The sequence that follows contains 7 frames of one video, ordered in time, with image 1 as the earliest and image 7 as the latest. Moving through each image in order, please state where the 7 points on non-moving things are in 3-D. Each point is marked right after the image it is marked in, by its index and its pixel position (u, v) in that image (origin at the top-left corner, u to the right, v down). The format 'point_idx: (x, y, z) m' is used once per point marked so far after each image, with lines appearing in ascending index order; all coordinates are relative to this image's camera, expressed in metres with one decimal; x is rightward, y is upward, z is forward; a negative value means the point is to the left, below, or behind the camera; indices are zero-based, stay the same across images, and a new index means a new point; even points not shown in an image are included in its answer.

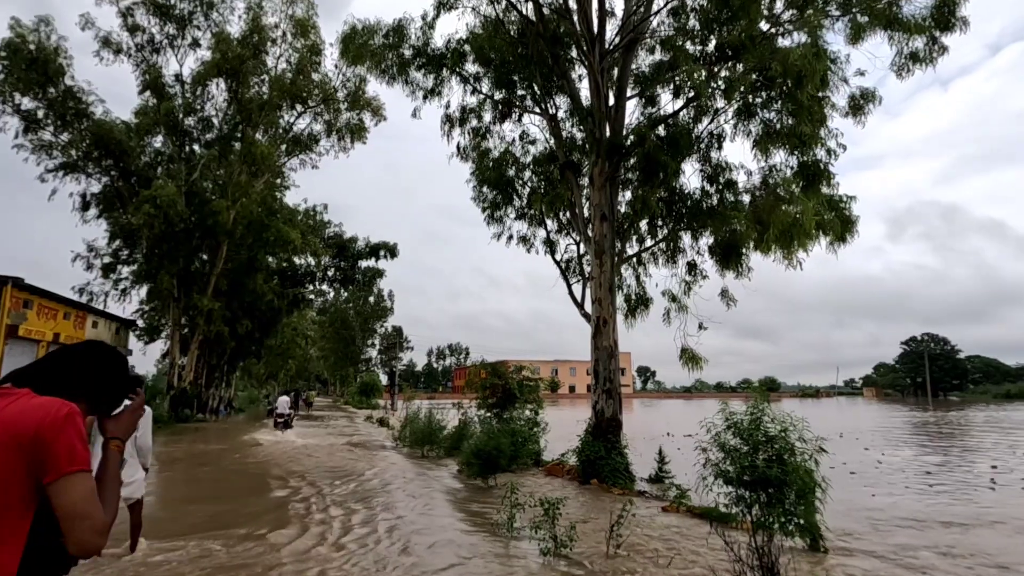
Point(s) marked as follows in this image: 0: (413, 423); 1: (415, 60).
0: (-3.5, -4.7, +18.8) m
1: (-2.3, +5.5, +12.9) m
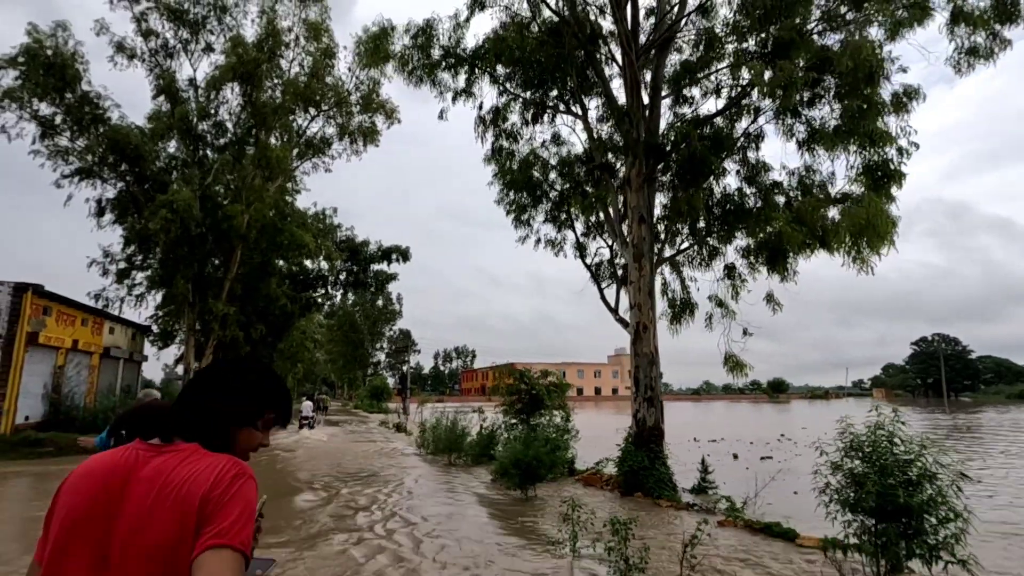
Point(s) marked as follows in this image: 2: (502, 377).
0: (-2.7, -4.9, +18.5) m
1: (-1.6, +5.4, +12.6) m
2: (-0.3, -2.7, +16.0) m
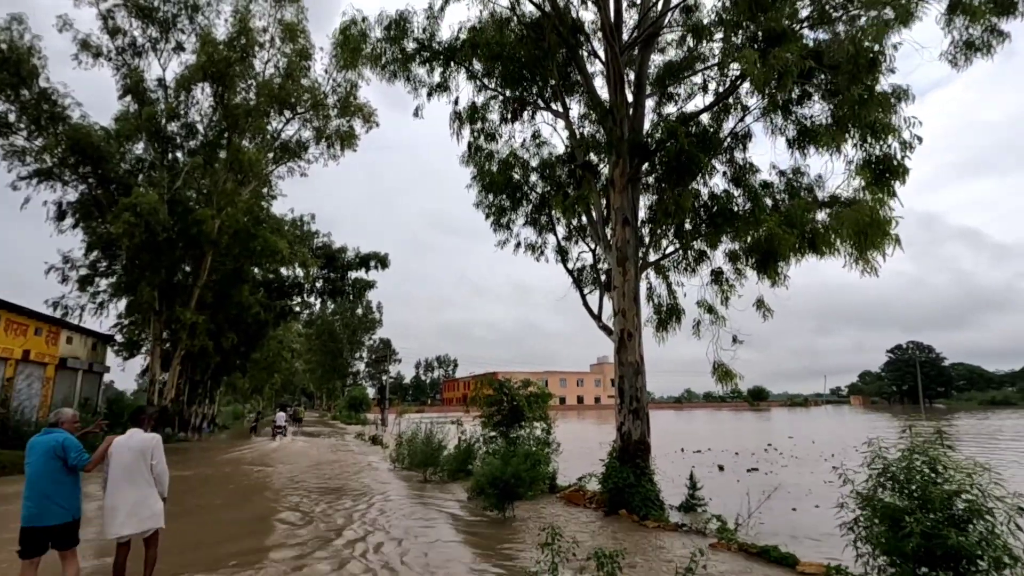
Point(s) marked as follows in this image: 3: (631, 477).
0: (-3.3, -5.1, +17.7) m
1: (-2.1, +5.2, +12.0) m
2: (-0.9, -2.9, +15.3) m
3: (+2.1, -3.3, +9.4) m
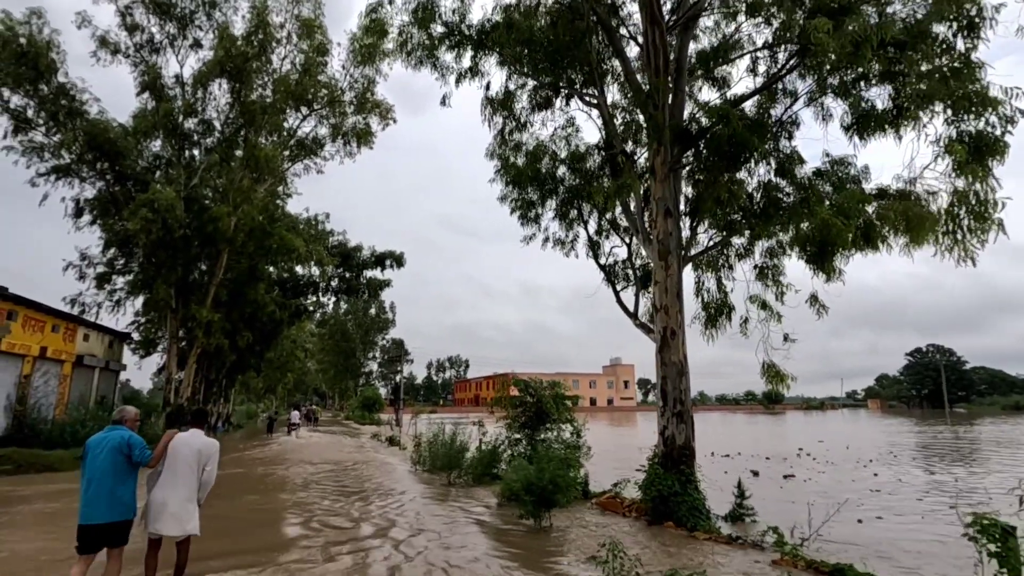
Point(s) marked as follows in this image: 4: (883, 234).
0: (-2.6, -5.0, +17.2) m
1: (-1.4, +5.3, +11.5) m
2: (-0.2, -2.8, +14.7) m
3: (+2.7, -3.3, +8.8) m
4: (+6.9, +1.0, +10.0) m
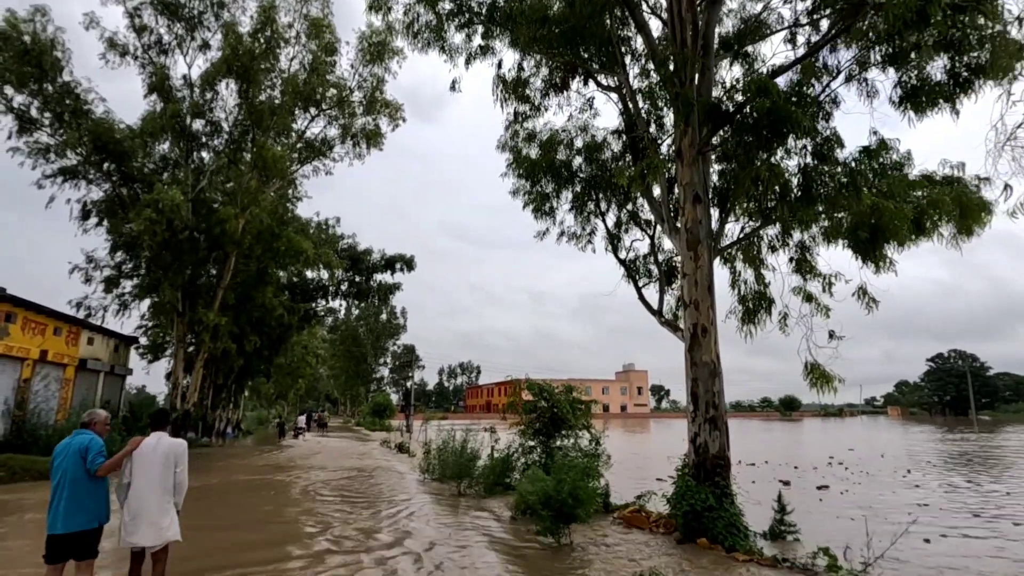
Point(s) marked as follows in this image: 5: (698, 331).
0: (-2.2, -5.0, +16.4) m
1: (-1.1, +5.4, +10.8) m
2: (+0.2, -2.7, +13.9) m
3: (+2.9, -3.1, +7.9) m
4: (+7.1, +1.1, +9.1) m
5: (+3.0, -0.7, +8.7) m
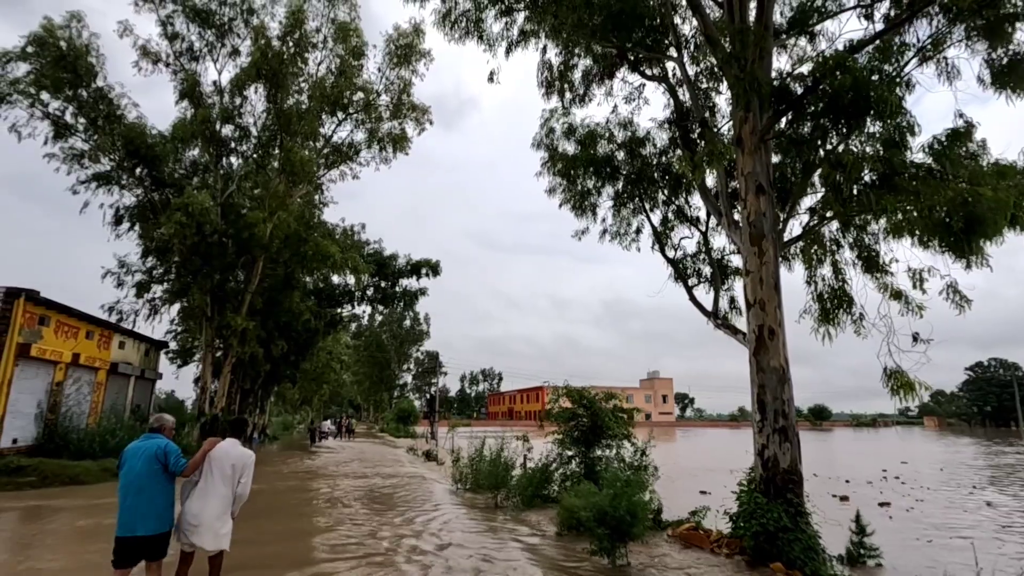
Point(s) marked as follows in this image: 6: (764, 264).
0: (-1.1, -5.1, +15.8) m
1: (-0.3, +5.4, +10.3) m
2: (+1.1, -2.8, +13.3) m
3: (+3.6, -3.1, +7.2) m
4: (+7.9, +1.1, +8.2) m
5: (+3.7, -0.7, +8.0) m
6: (+3.8, +0.4, +8.2) m
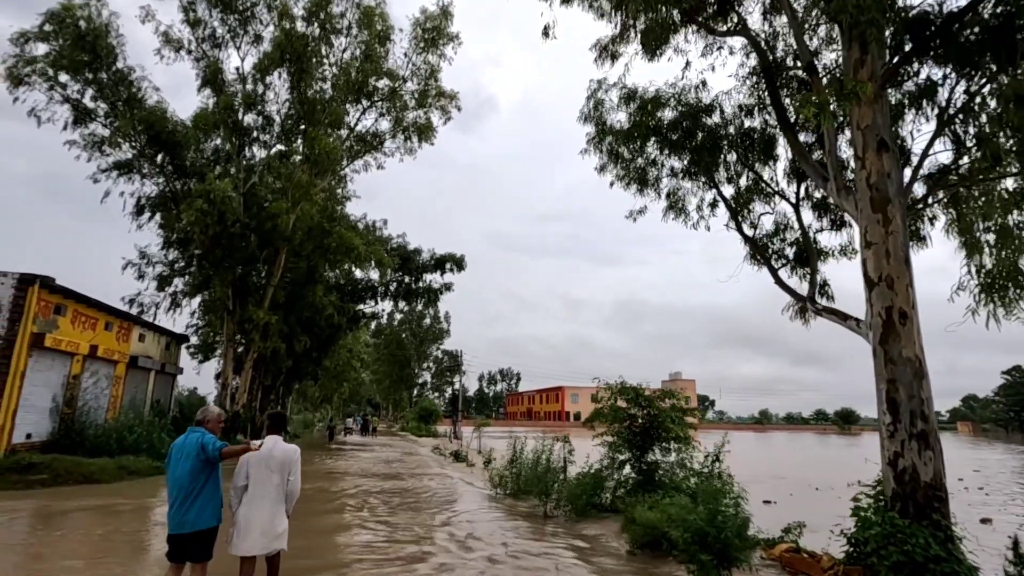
0: (0.0, -4.7, +14.5) m
1: (+0.7, +5.8, +9.0) m
2: (+2.2, -2.4, +11.9) m
3: (+4.5, -2.8, +5.8) m
4: (+8.8, +1.4, +6.7) m
5: (+4.7, -0.4, +6.6) m
6: (+4.8, +0.7, +6.8) m
